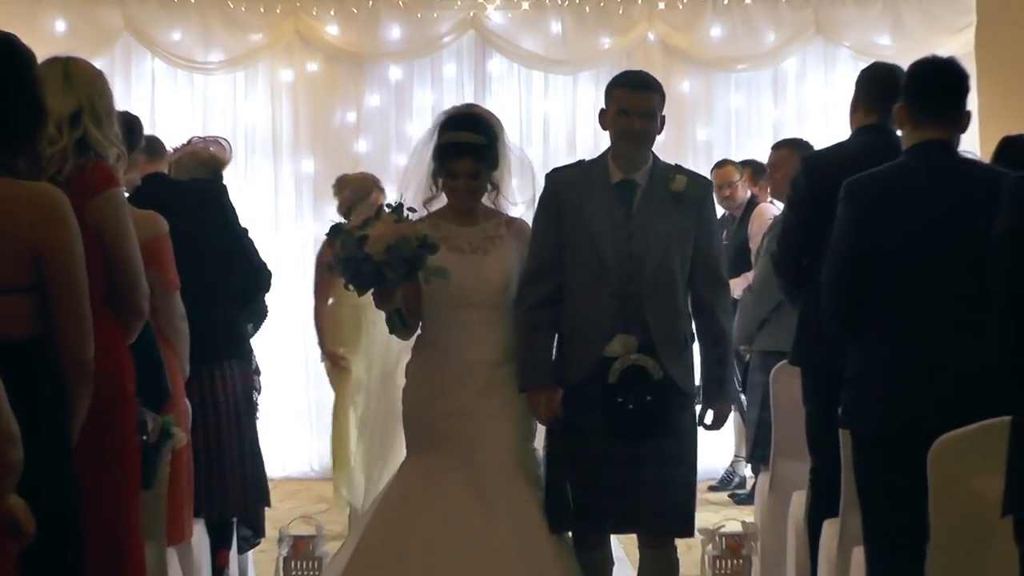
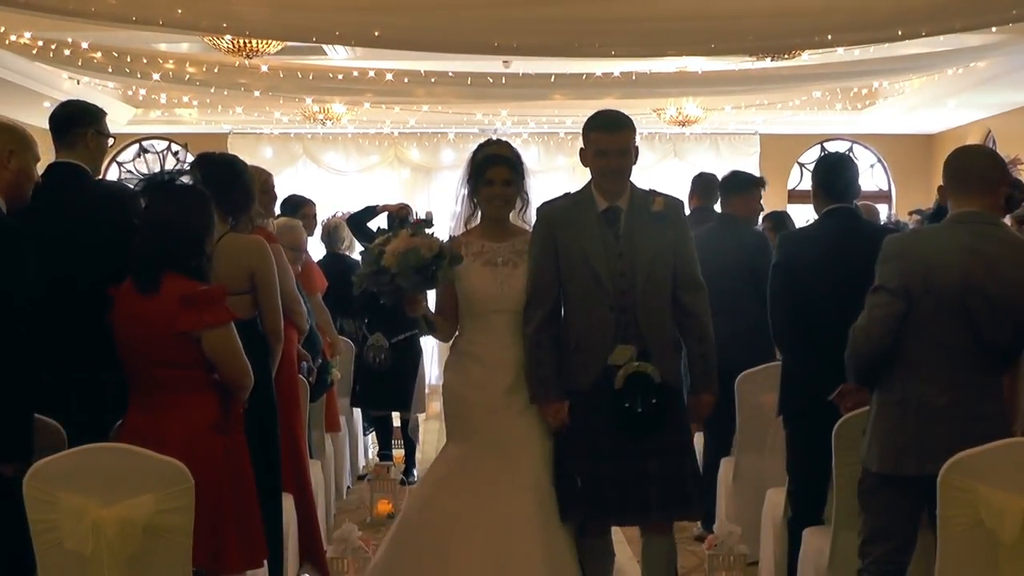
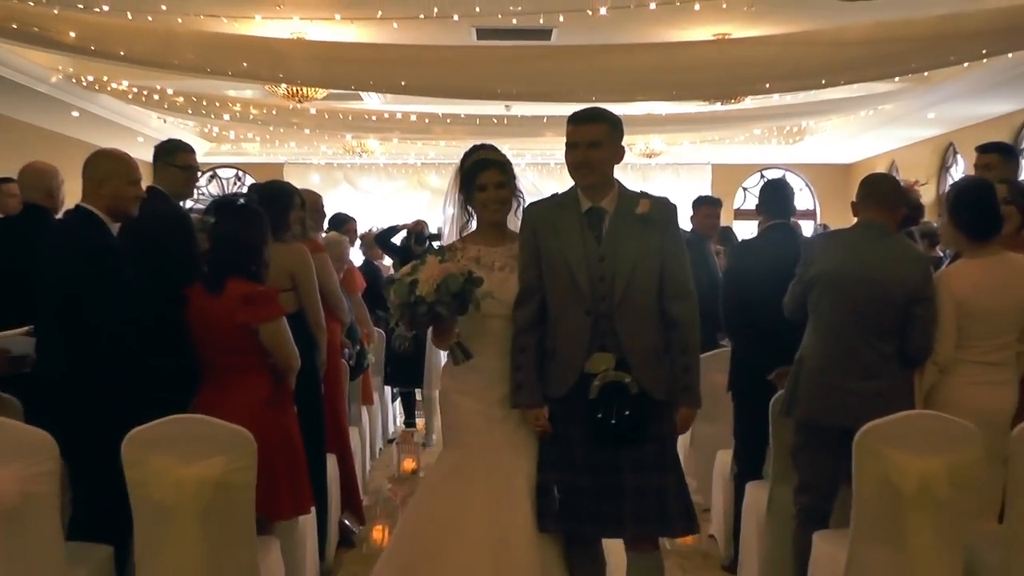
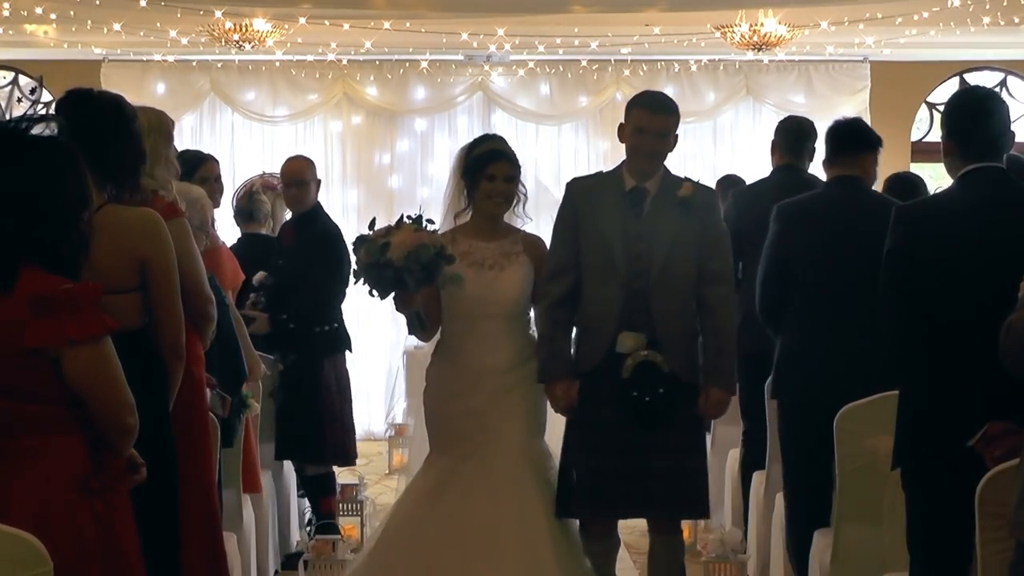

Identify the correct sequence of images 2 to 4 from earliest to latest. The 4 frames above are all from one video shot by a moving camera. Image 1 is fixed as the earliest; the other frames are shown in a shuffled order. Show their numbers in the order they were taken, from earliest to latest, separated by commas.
4, 2, 3
